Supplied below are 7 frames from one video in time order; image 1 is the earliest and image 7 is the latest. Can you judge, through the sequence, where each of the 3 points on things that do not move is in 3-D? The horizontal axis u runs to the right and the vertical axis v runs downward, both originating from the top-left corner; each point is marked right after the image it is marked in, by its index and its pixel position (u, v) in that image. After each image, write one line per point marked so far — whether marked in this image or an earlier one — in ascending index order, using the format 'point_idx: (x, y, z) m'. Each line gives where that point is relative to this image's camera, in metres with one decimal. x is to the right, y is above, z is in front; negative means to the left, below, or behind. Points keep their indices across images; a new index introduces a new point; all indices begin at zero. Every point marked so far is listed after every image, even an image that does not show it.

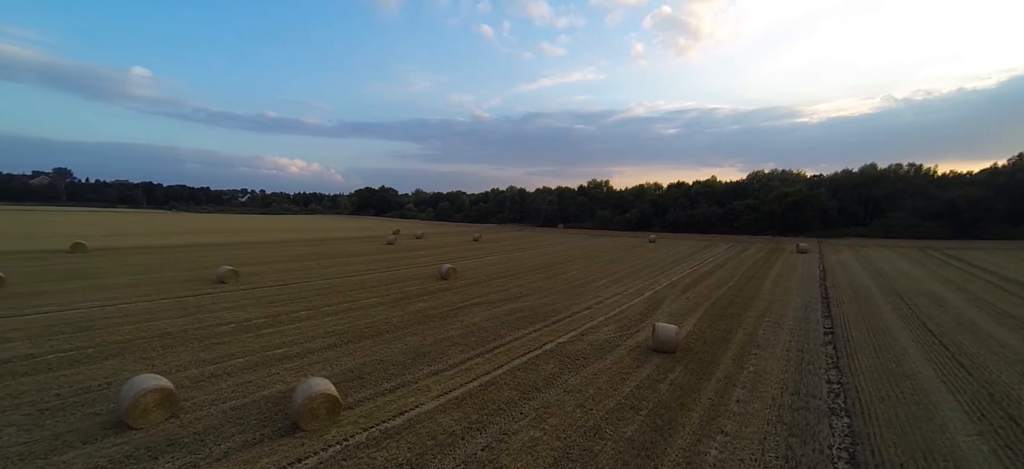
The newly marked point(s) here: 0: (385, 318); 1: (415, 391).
0: (-3.1, -2.1, +9.9) m
1: (-1.5, -2.5, +6.4) m
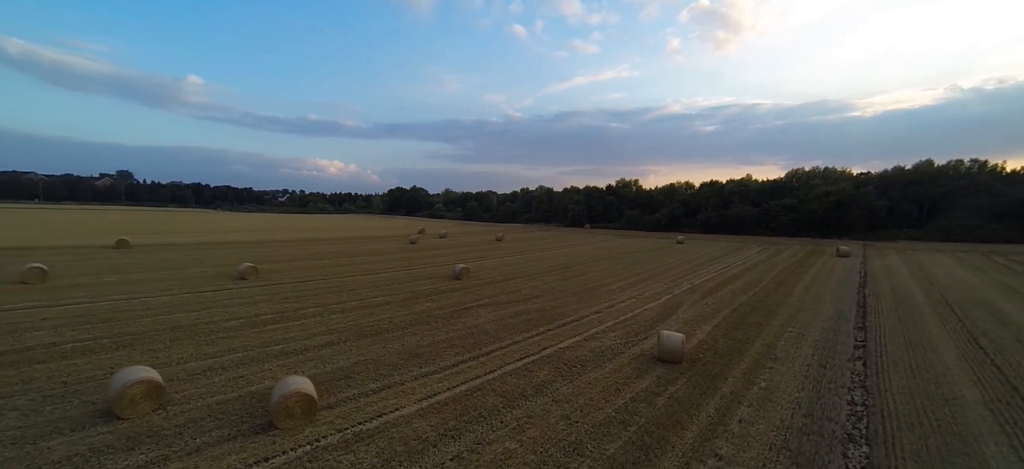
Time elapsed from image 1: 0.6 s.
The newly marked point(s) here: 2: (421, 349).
0: (-3.0, -2.0, +9.8) m
1: (-1.7, -2.4, +6.2) m
2: (-1.8, -2.2, +7.9) m
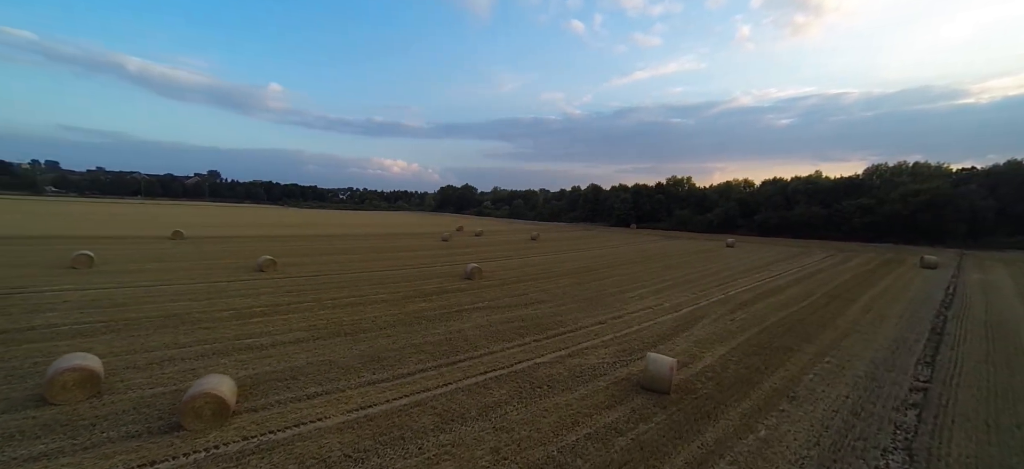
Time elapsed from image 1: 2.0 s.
0: (-3.2, -1.9, +9.4) m
1: (-2.5, -2.3, +5.7) m
2: (-2.3, -2.2, +7.4) m
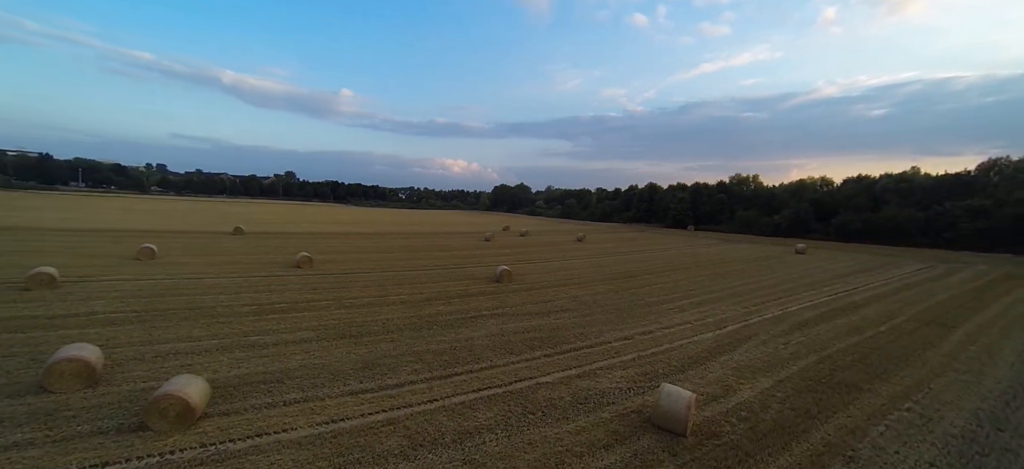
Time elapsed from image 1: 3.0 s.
0: (-2.8, -1.9, +9.1) m
1: (-2.7, -2.3, +5.3) m
2: (-2.2, -2.1, +6.9) m
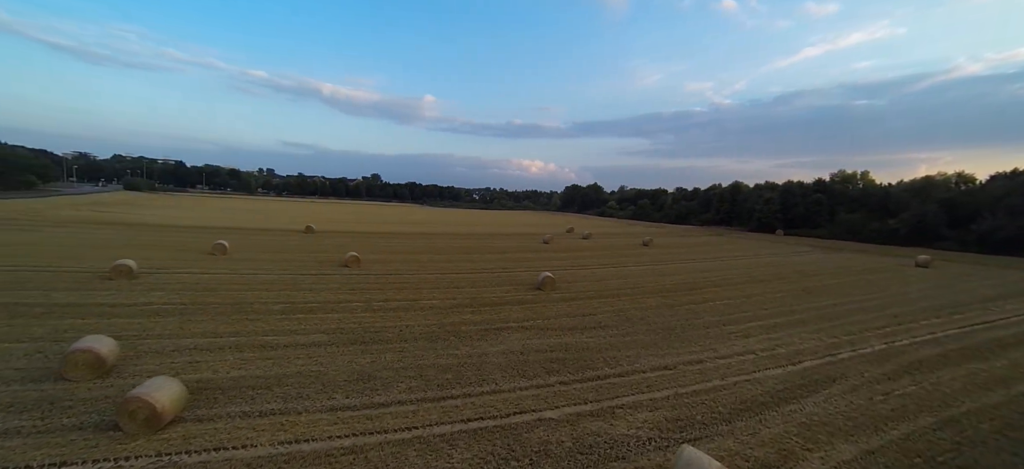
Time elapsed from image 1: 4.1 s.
0: (-2.2, -1.9, +8.6) m
1: (-2.8, -2.3, +4.9) m
2: (-2.0, -2.2, +6.4) m
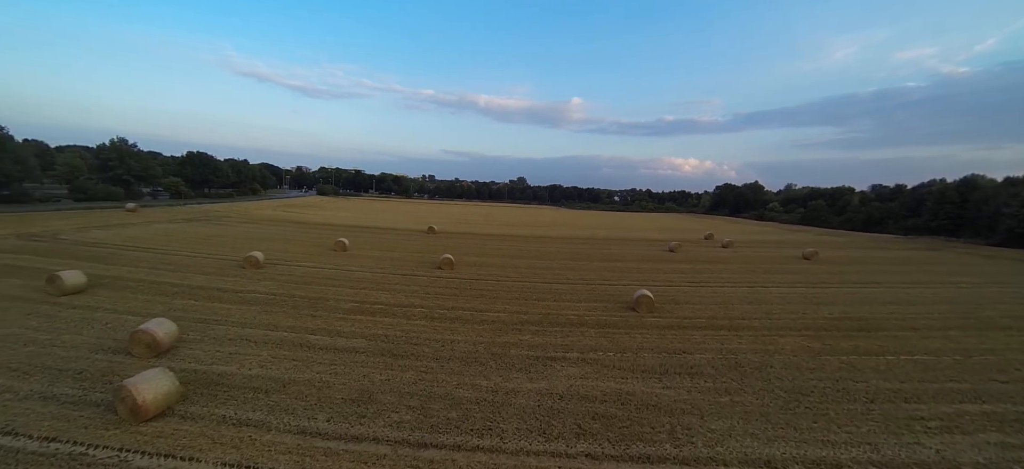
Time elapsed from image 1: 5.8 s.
0: (-1.1, -2.0, +7.7) m
1: (-3.0, -2.3, +4.4) m
2: (-1.7, -2.2, +5.5) m
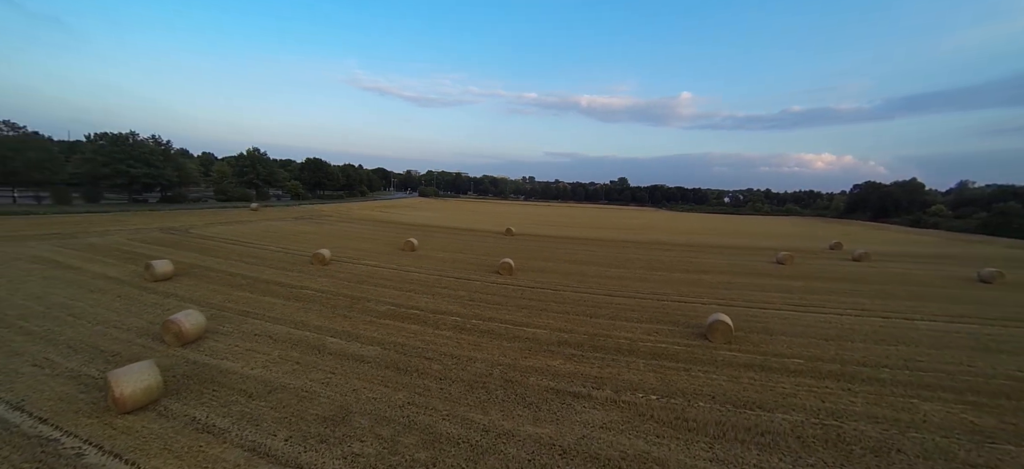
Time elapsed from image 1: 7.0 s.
0: (-0.6, -2.0, +6.7) m
1: (-3.3, -2.3, +4.0) m
2: (-1.8, -2.2, +4.8) m
